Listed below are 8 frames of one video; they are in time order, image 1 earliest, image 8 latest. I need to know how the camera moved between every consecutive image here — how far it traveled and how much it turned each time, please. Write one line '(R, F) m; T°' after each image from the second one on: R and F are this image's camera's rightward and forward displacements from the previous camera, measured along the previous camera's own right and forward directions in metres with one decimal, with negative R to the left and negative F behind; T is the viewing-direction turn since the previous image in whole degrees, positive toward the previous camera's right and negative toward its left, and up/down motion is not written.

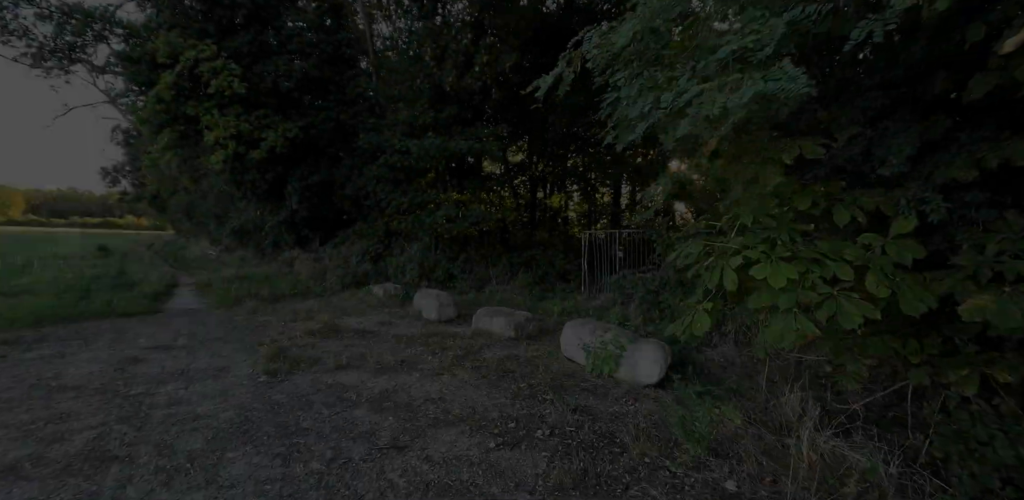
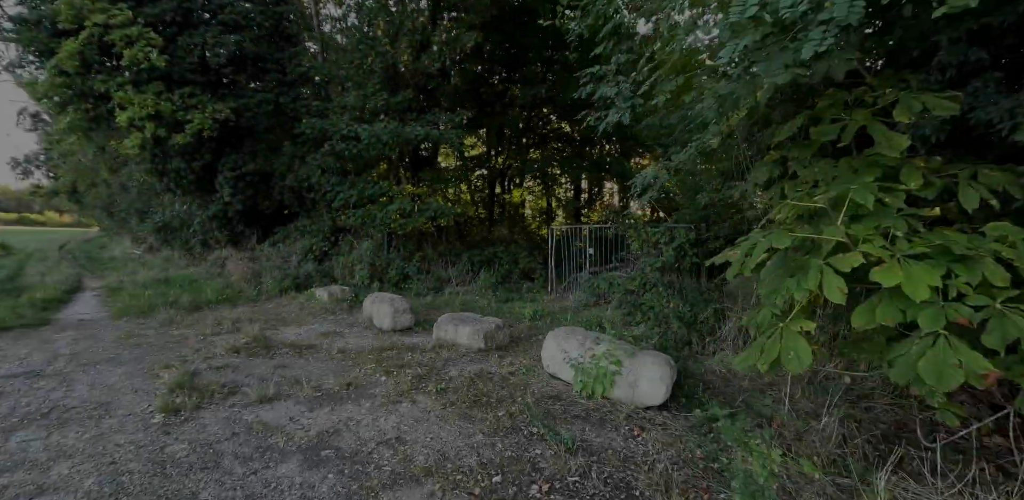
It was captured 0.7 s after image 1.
(-0.2, +1.1) m; +5°
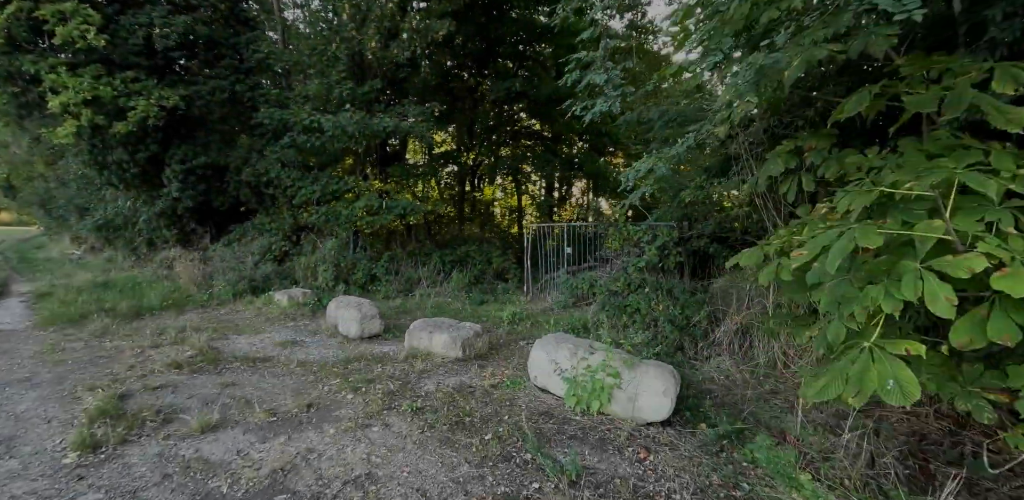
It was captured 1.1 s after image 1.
(-0.1, +0.5) m; +4°
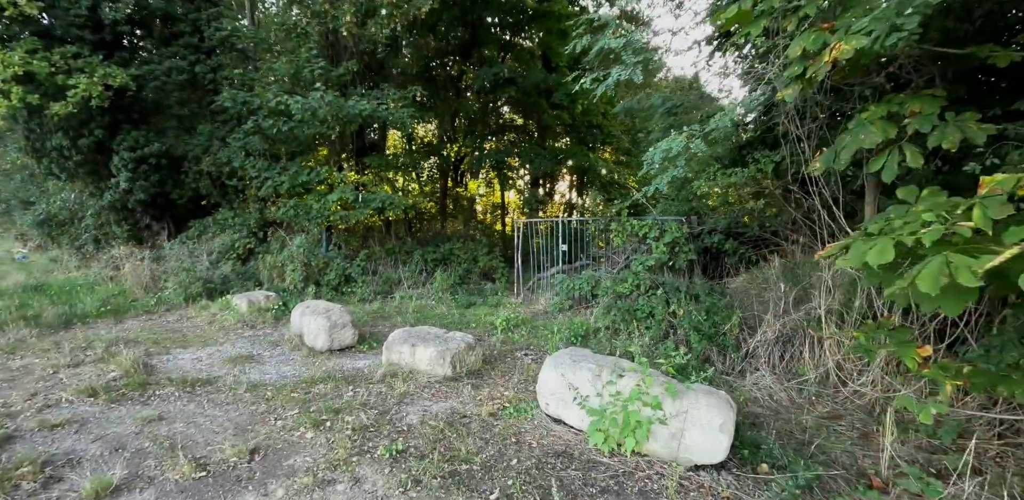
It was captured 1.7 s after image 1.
(-0.2, +1.0) m; +2°
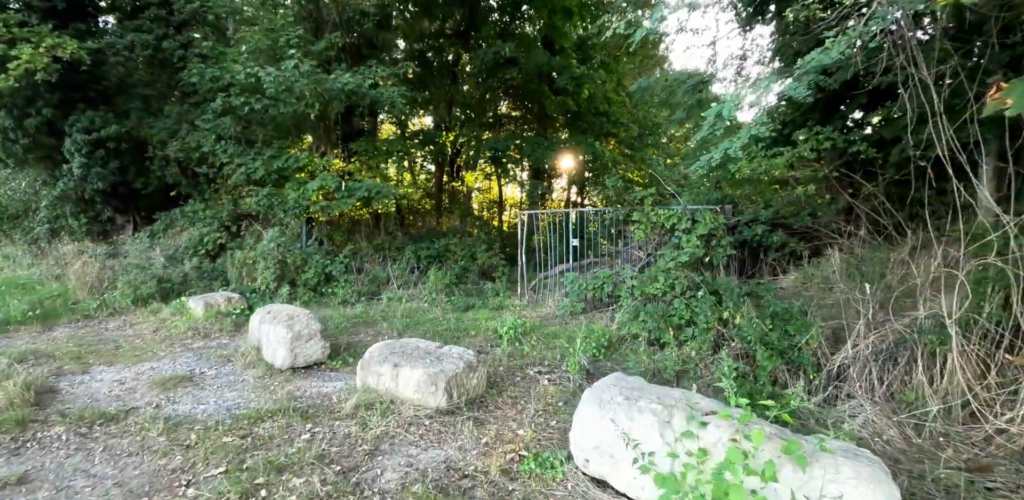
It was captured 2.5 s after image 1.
(-0.1, +1.2) m; 0°
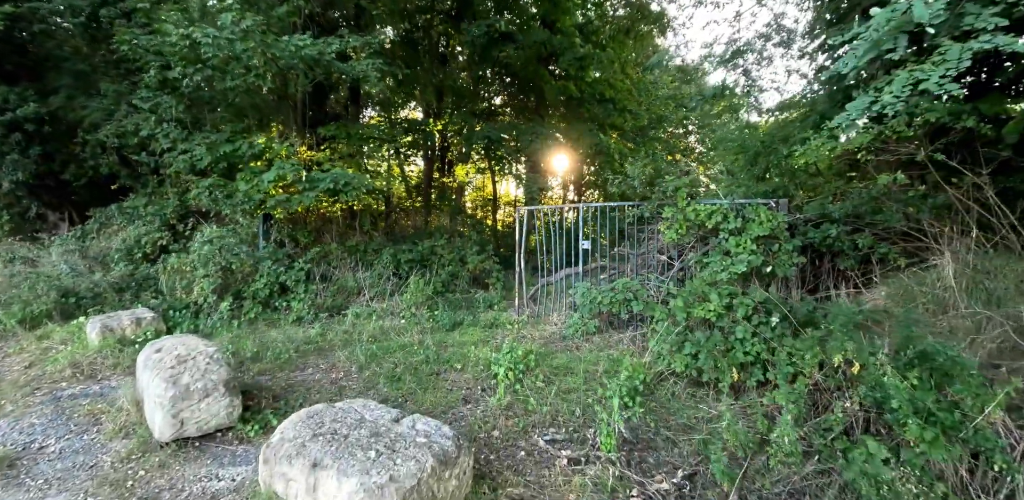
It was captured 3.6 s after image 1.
(0.0, +1.5) m; +1°
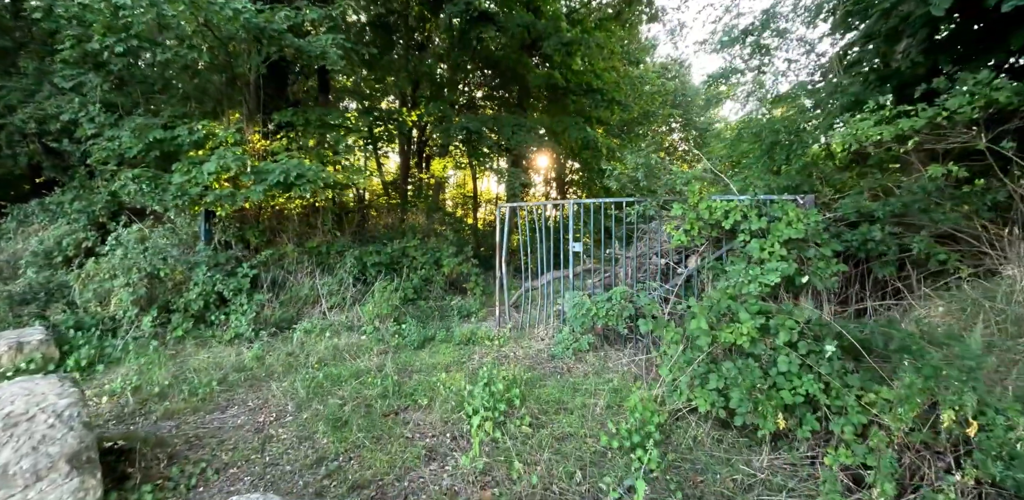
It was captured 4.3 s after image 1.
(0.0, +0.9) m; +2°
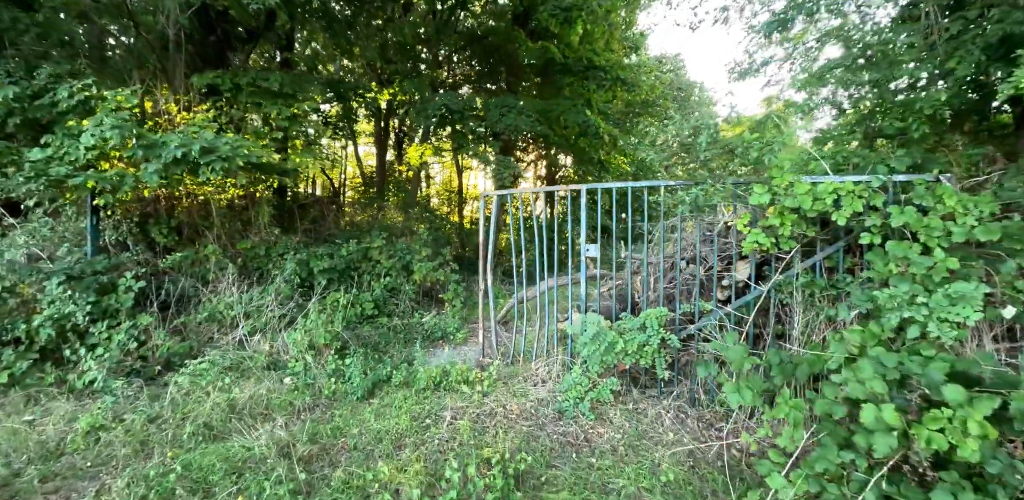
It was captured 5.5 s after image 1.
(0.0, +1.6) m; +1°
